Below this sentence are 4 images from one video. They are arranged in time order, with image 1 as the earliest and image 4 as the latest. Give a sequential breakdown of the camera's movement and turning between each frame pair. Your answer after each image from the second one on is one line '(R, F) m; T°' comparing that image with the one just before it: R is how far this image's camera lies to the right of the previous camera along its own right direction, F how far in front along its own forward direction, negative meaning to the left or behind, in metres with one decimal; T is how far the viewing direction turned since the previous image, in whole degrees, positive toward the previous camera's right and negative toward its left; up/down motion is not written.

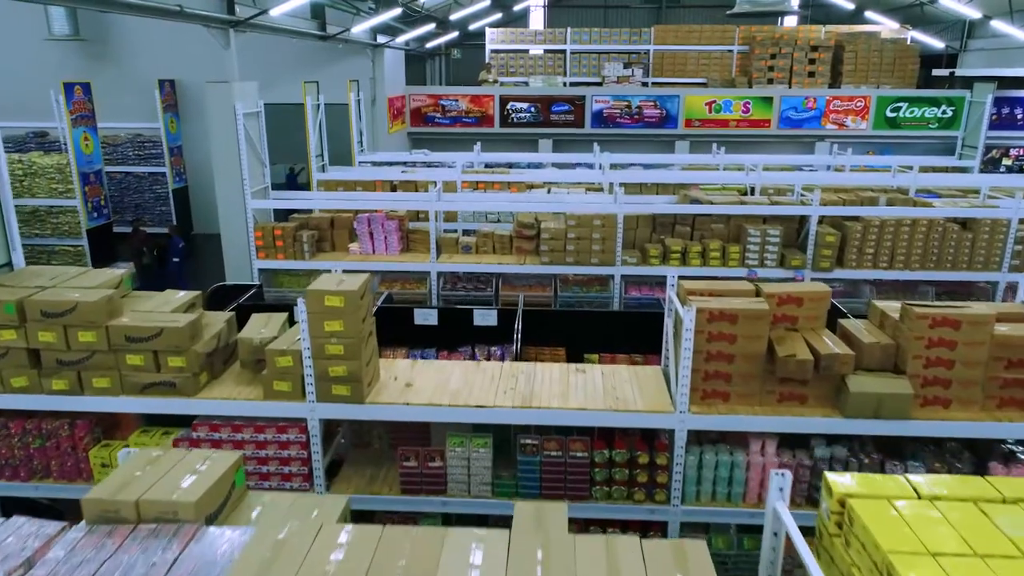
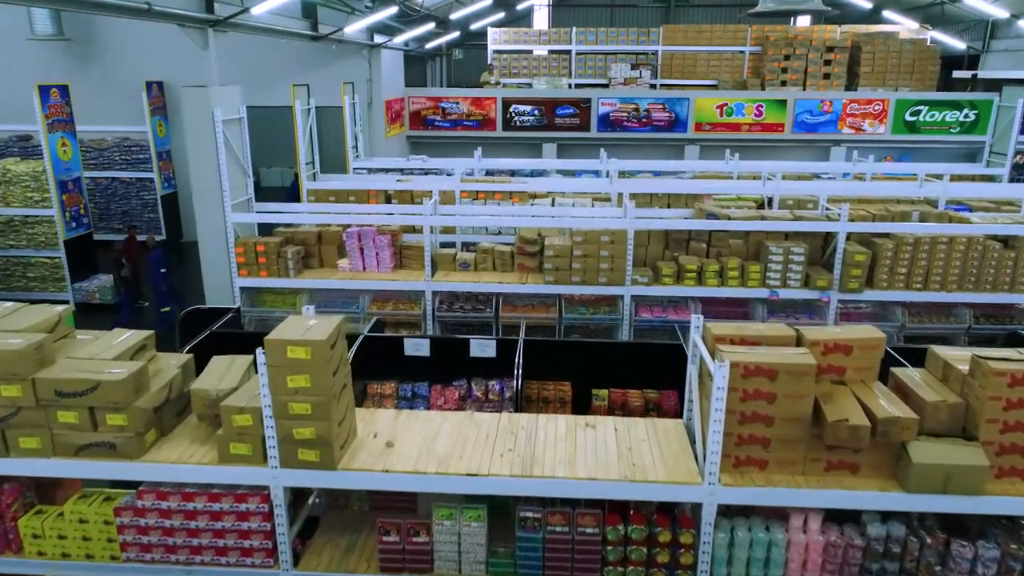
(0.0, +0.5) m; 0°
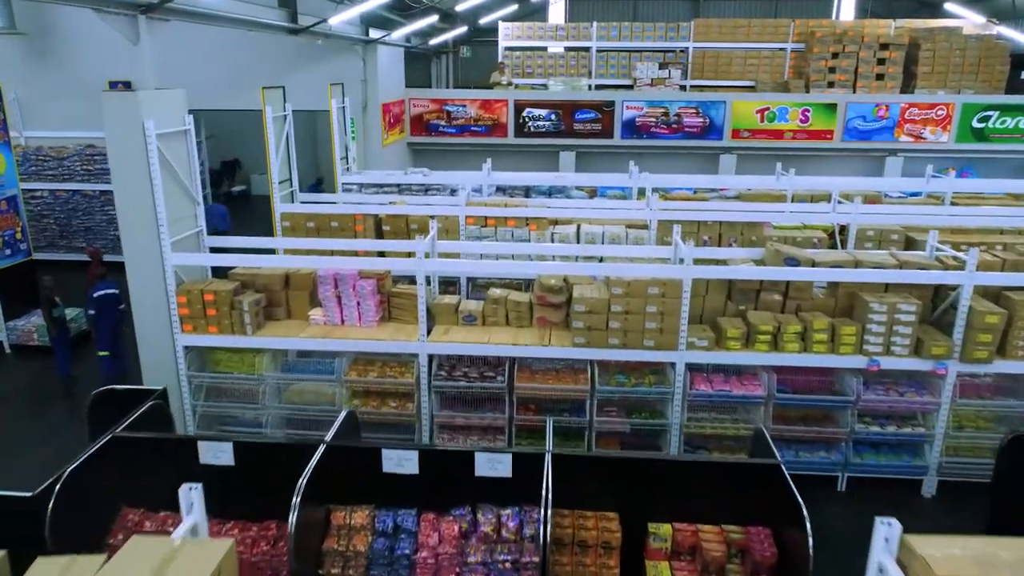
(-0.1, +1.5) m; -1°
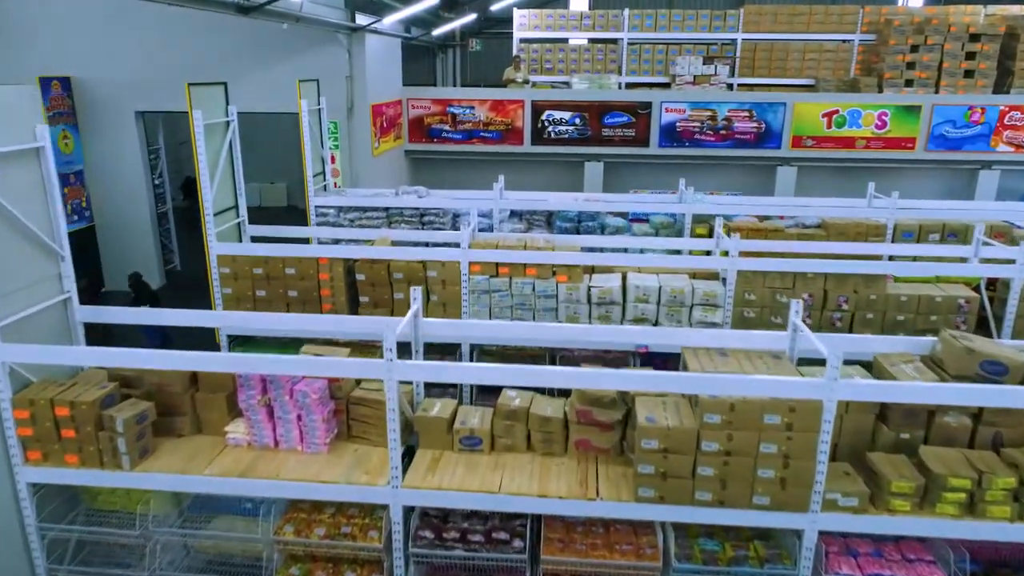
(-0.1, +2.0) m; -1°
